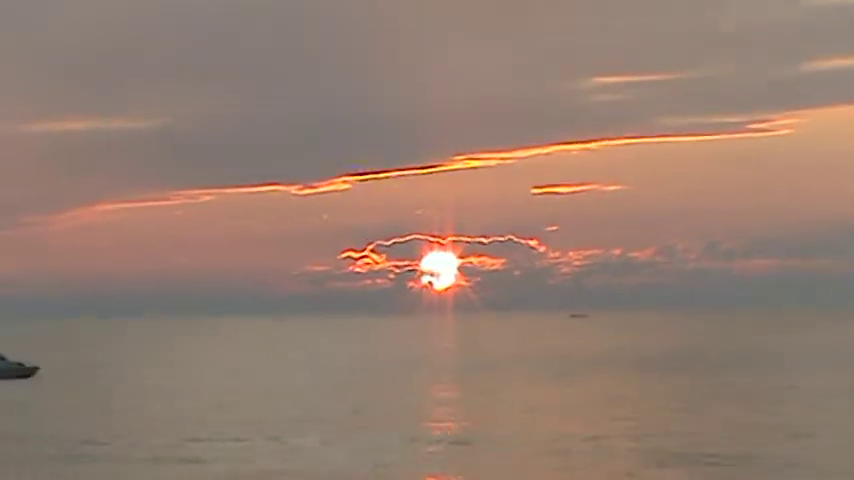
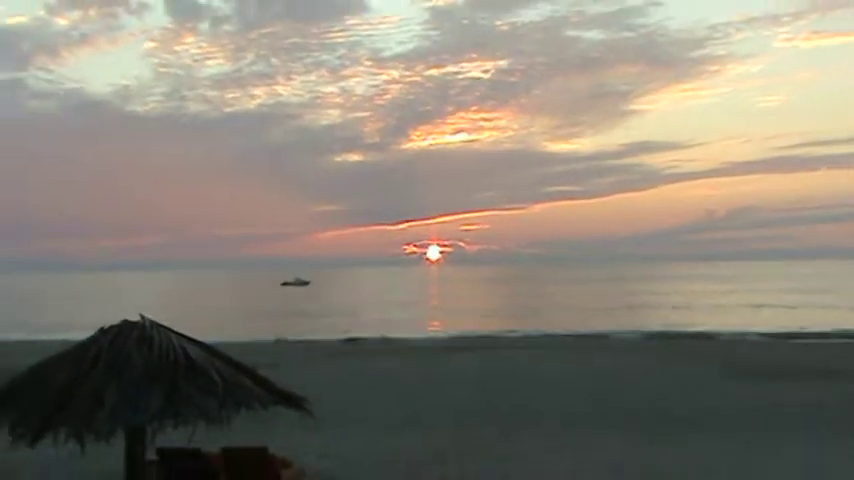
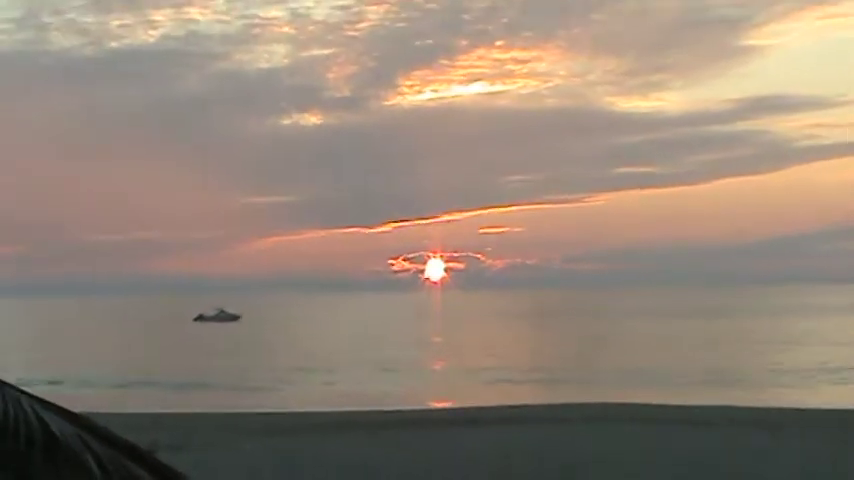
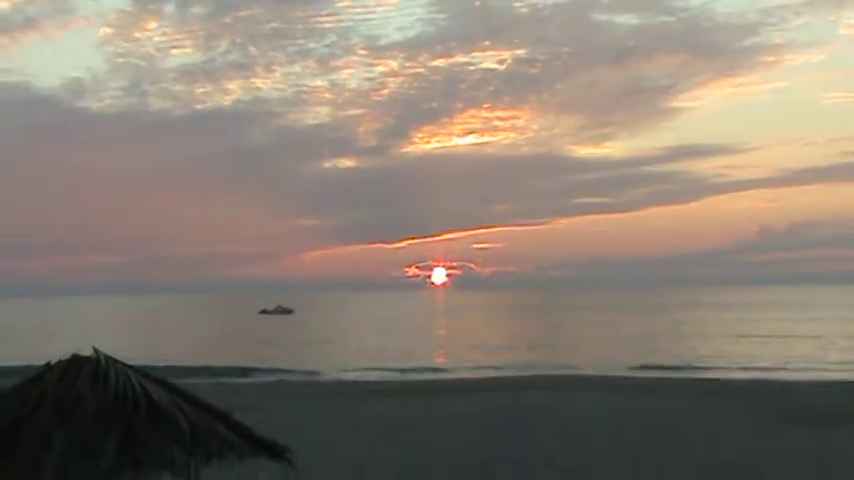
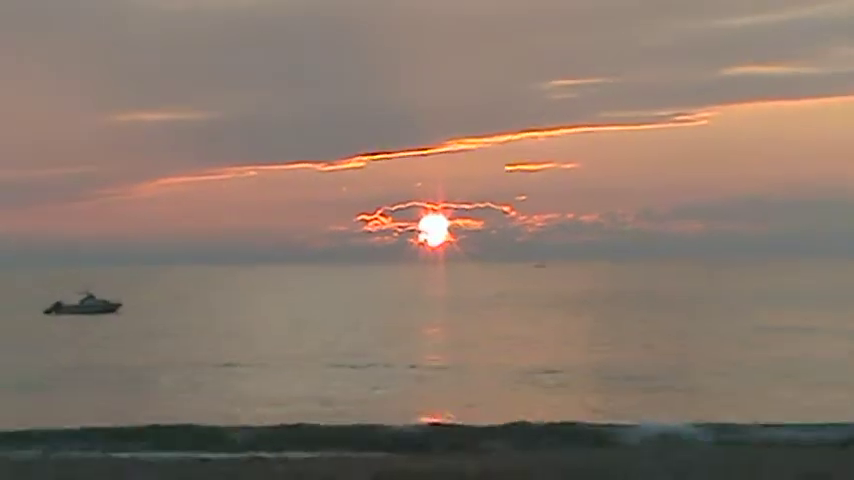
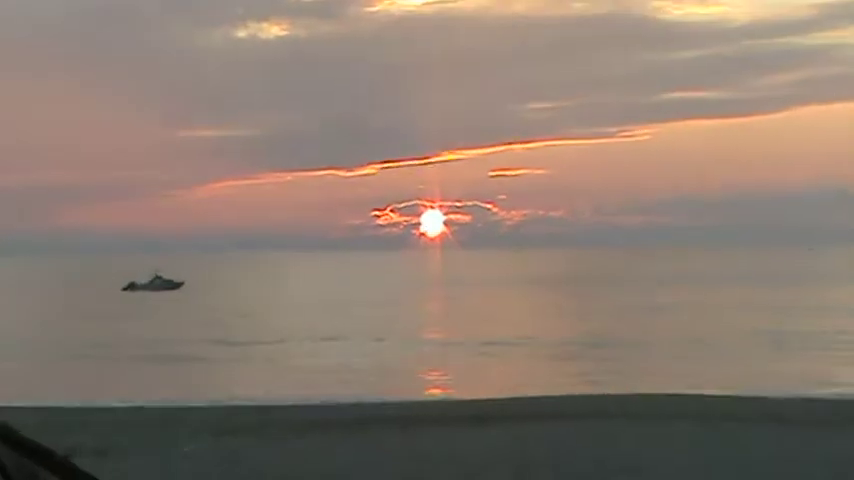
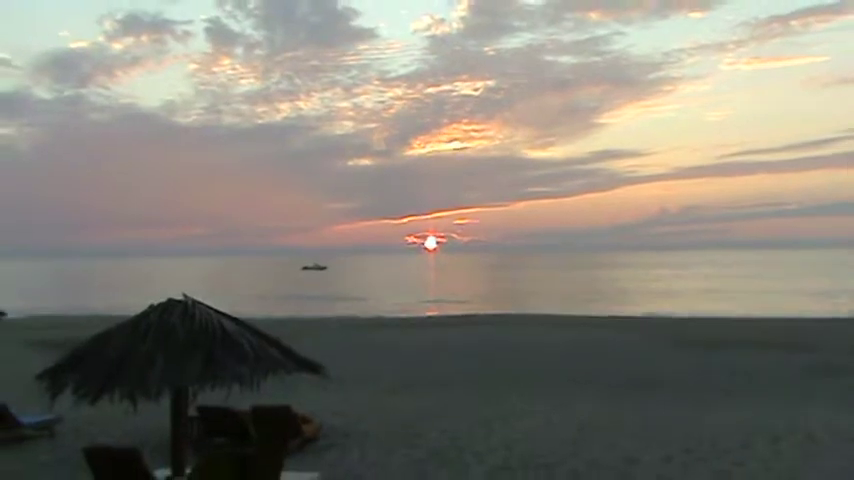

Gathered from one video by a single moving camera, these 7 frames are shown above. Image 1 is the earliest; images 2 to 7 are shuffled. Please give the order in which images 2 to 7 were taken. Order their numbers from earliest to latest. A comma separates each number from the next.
5, 6, 3, 4, 2, 7
